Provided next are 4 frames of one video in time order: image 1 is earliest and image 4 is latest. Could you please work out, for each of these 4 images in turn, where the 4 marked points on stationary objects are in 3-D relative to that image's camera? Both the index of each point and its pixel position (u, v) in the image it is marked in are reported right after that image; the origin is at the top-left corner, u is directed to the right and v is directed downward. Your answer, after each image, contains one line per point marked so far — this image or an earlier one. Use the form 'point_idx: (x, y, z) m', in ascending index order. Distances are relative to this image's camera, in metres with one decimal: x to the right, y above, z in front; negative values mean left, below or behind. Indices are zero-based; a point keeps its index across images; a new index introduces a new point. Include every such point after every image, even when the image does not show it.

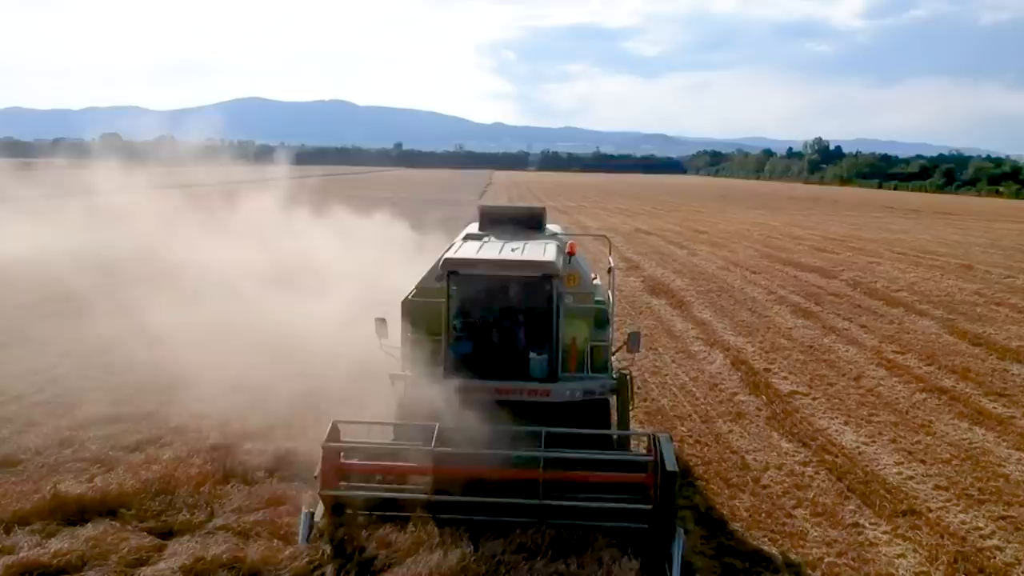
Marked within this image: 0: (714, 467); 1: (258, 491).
0: (+1.9, -1.7, +8.3) m
1: (-2.2, -1.7, +7.5) m
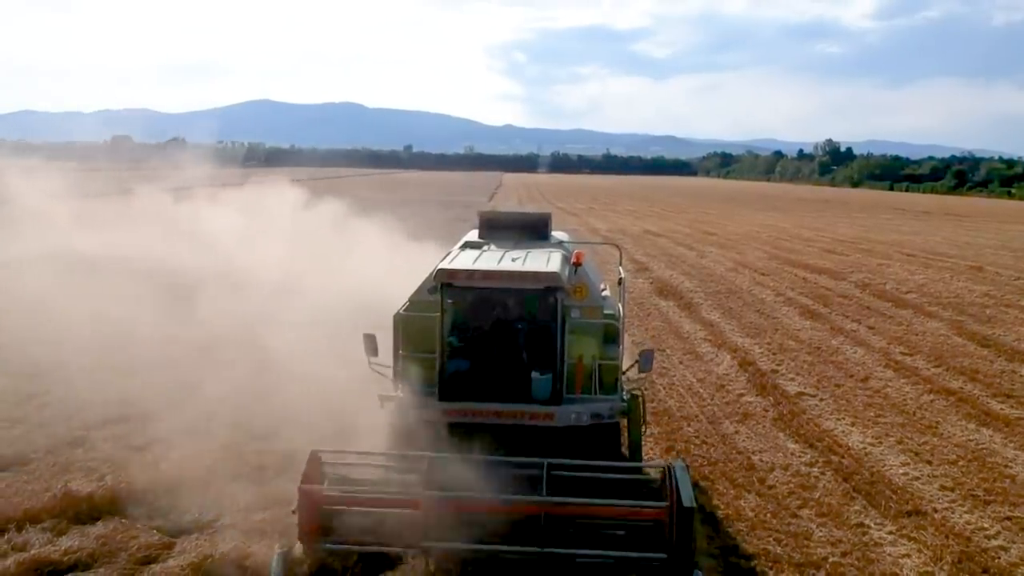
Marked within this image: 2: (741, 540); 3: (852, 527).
0: (+2.0, -1.7, +8.3) m
1: (-2.1, -1.7, +7.5) m
2: (+1.8, -2.0, +6.7) m
3: (+2.8, -1.9, +7.0) m
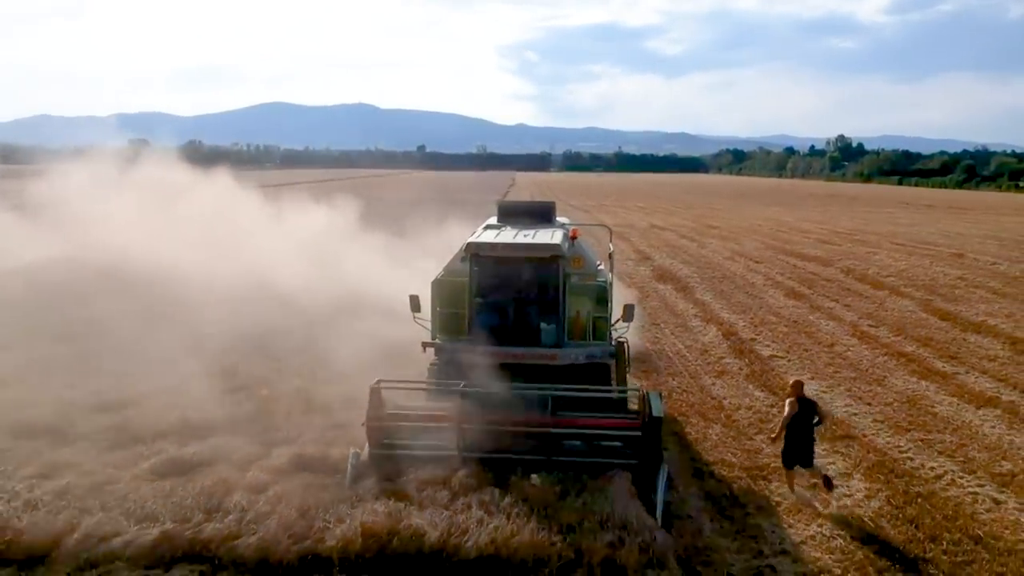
0: (+2.2, -1.4, +10.2) m
1: (-2.0, -1.4, +9.5) m
2: (+1.9, -1.6, +8.6) m
3: (+2.9, -1.6, +8.9) m
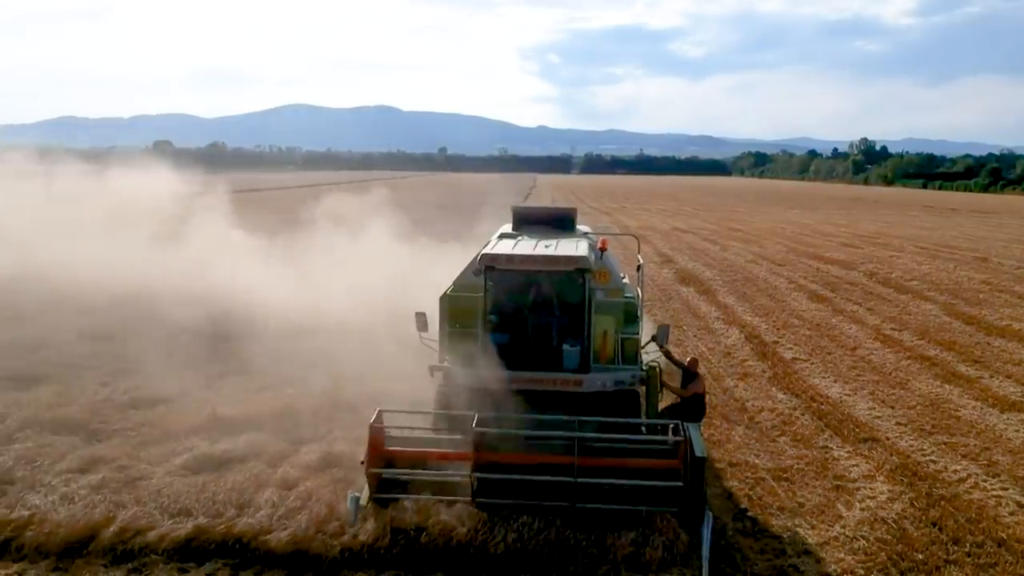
0: (+2.4, -1.4, +10.2) m
1: (-1.7, -1.4, +9.6) m
2: (+2.2, -1.7, +8.7) m
3: (+3.1, -1.6, +8.9) m
